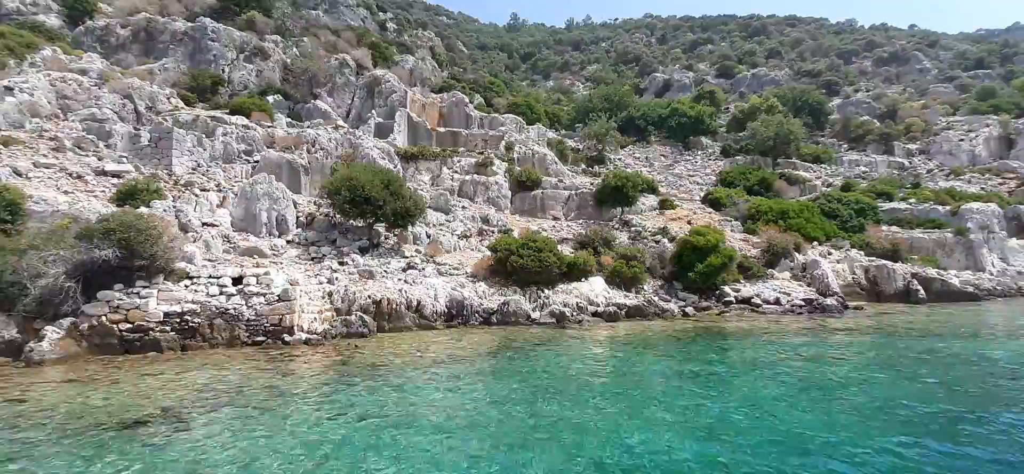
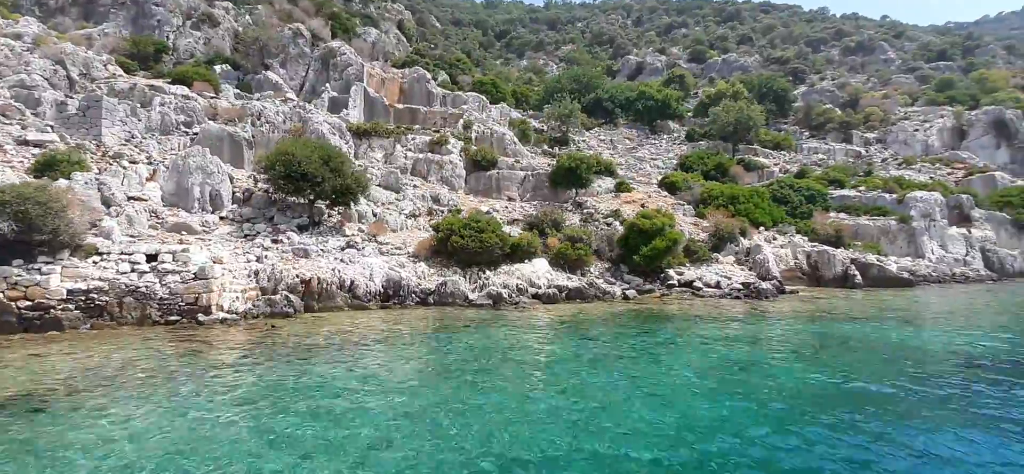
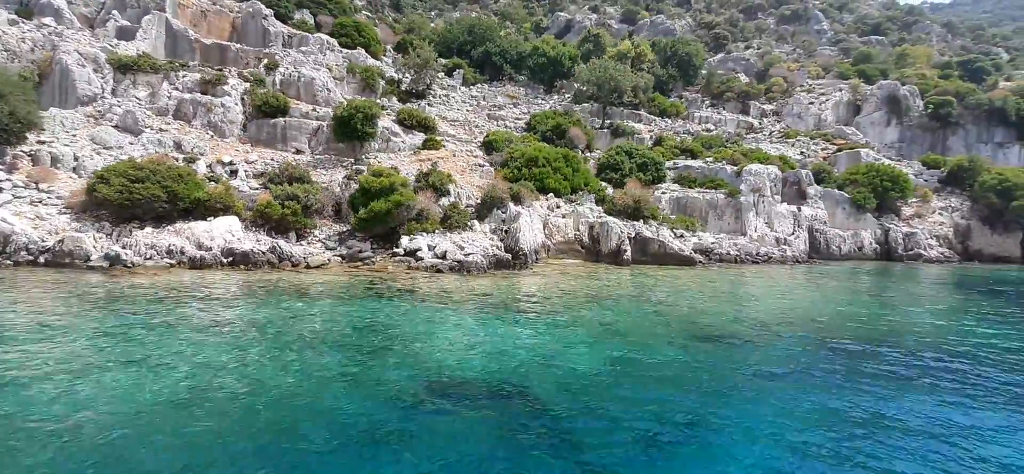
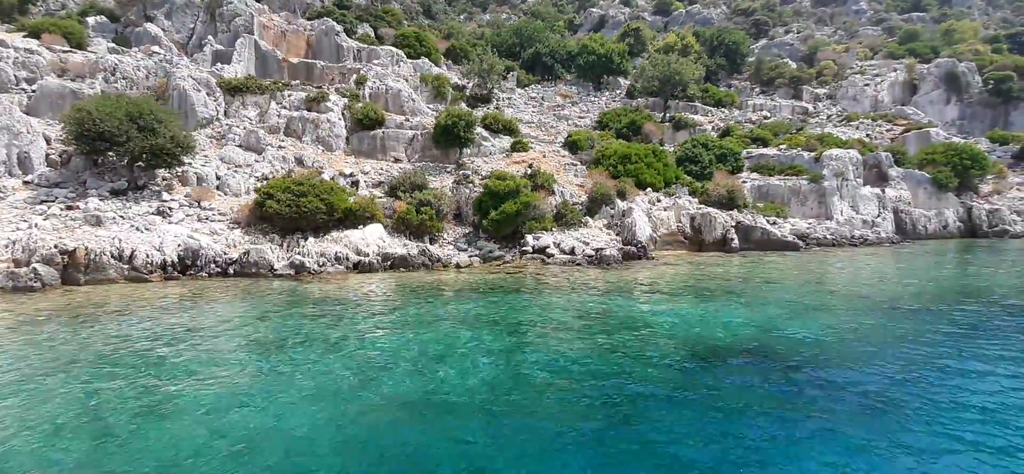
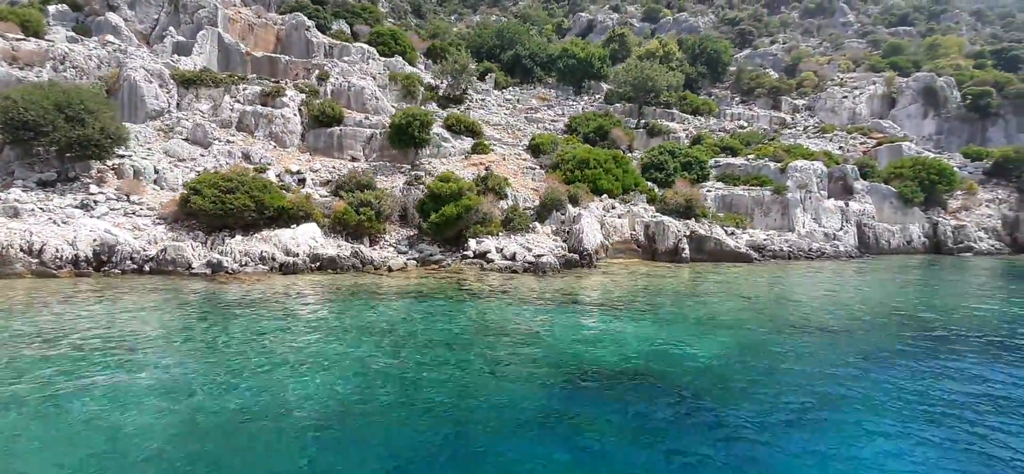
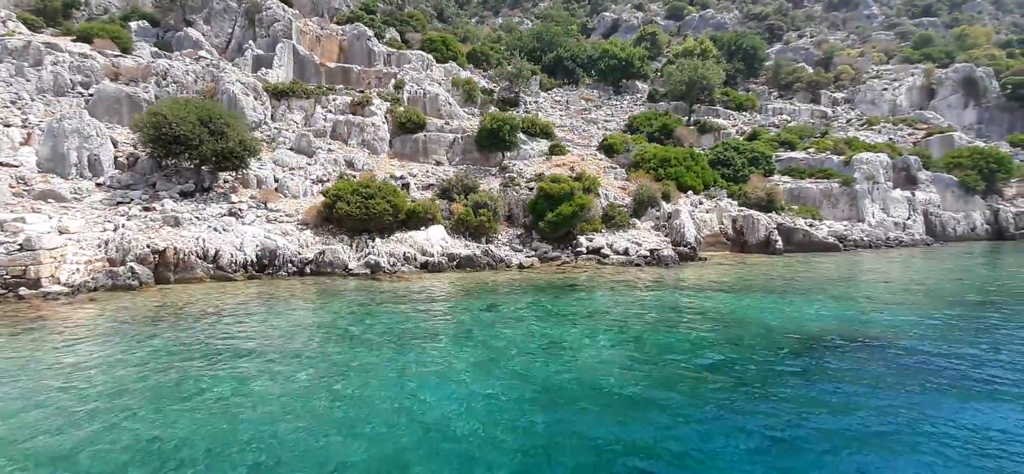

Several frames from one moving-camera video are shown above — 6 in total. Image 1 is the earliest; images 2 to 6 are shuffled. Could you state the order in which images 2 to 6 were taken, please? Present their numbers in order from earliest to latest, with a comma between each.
2, 6, 4, 5, 3
